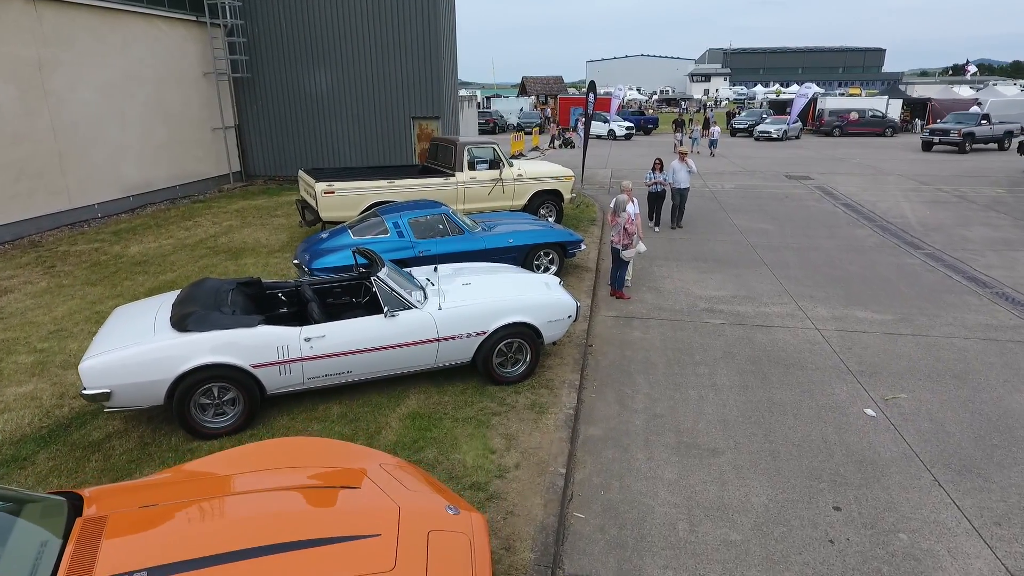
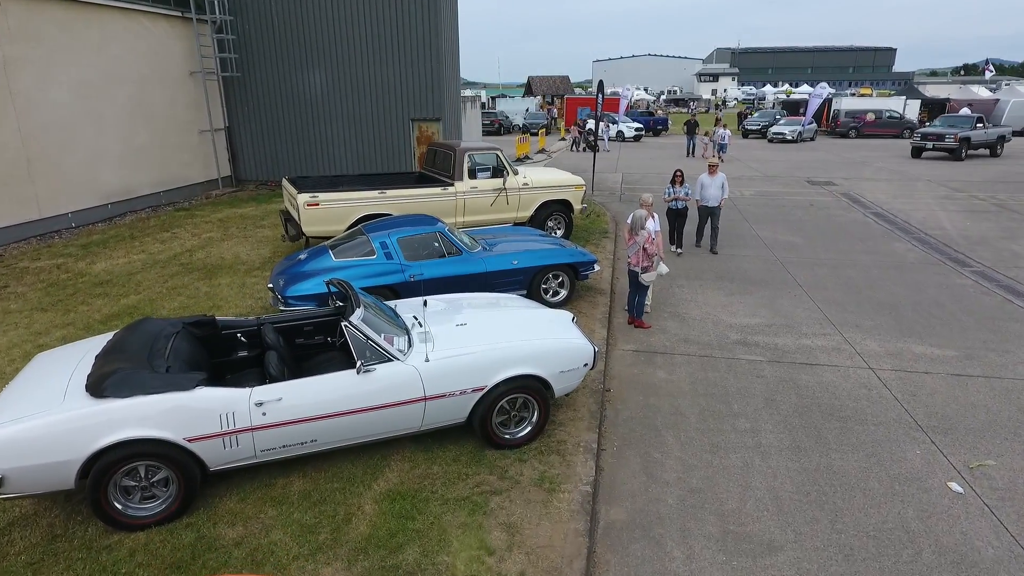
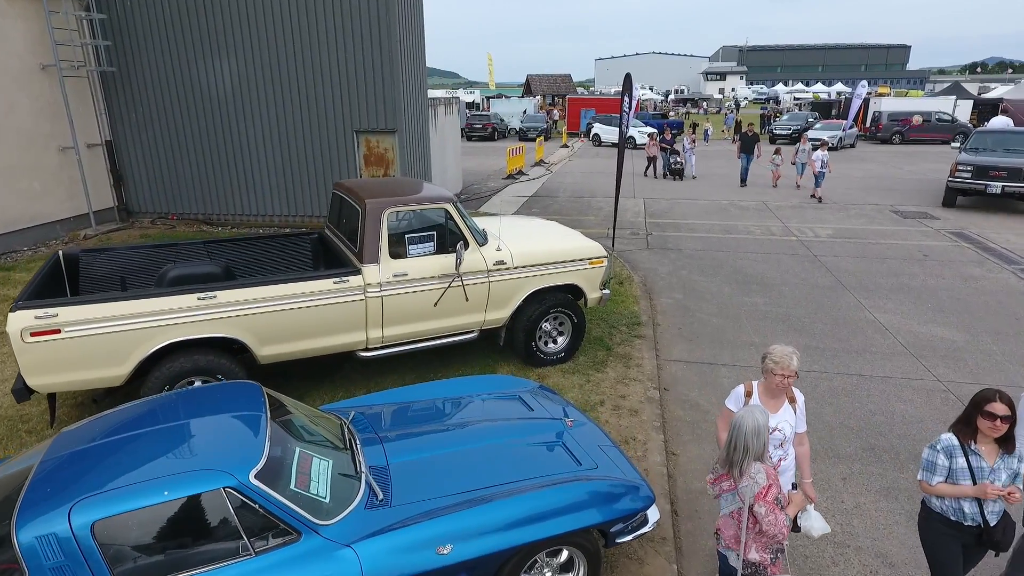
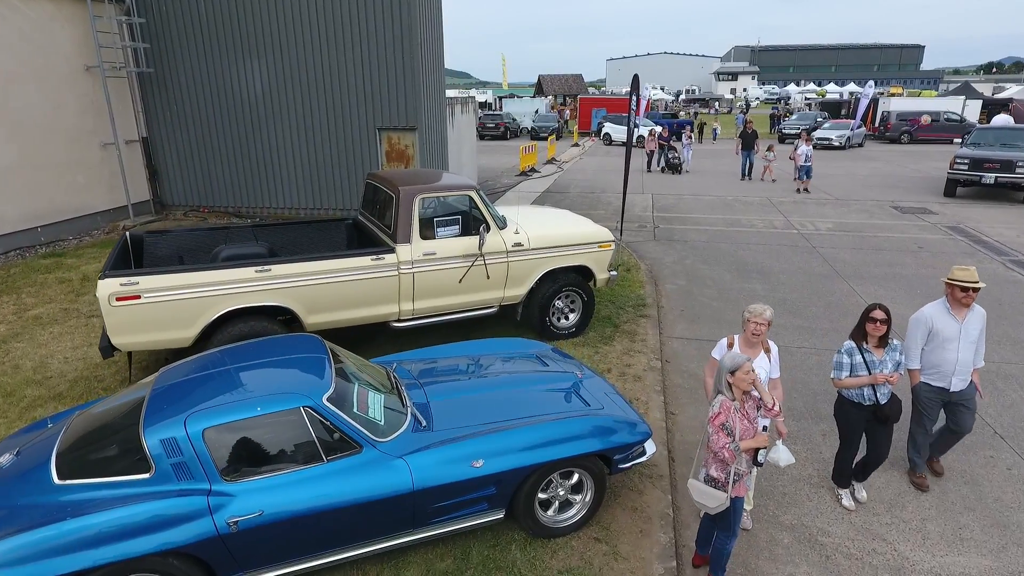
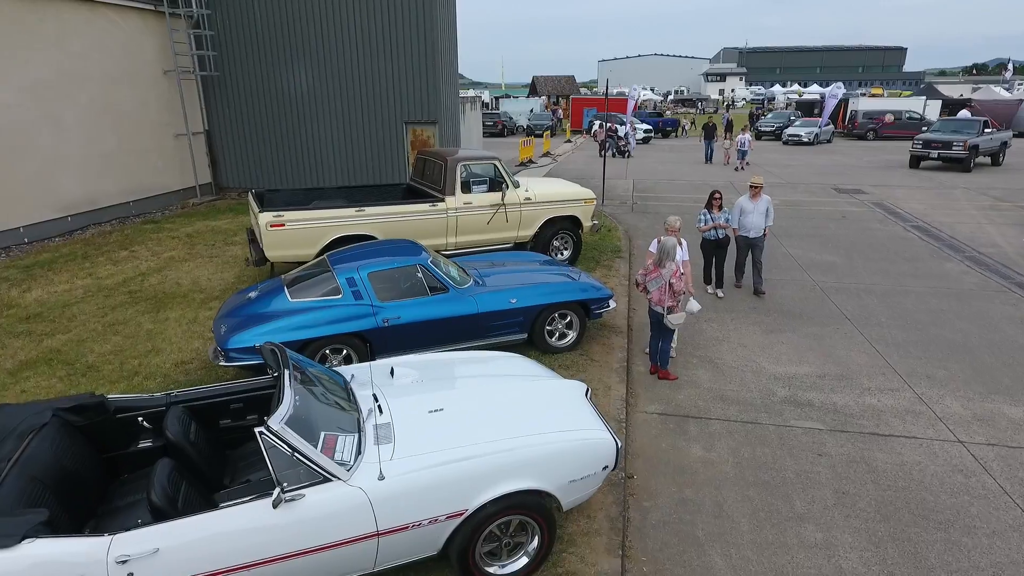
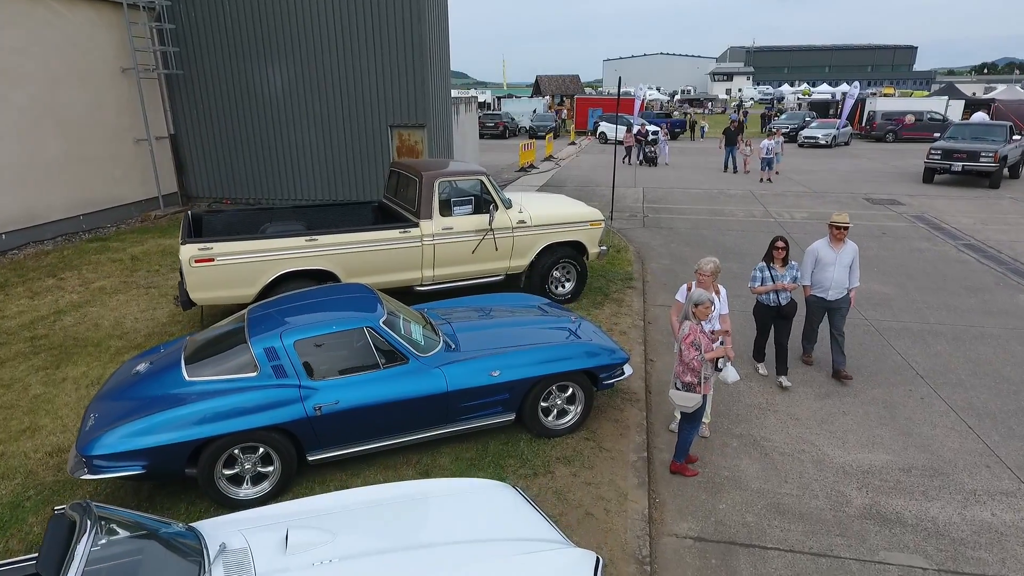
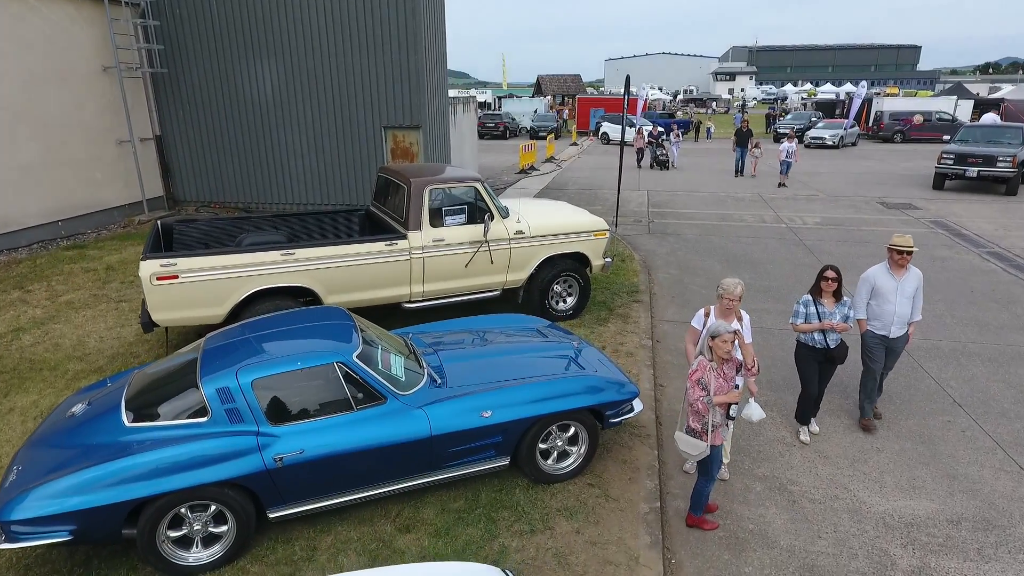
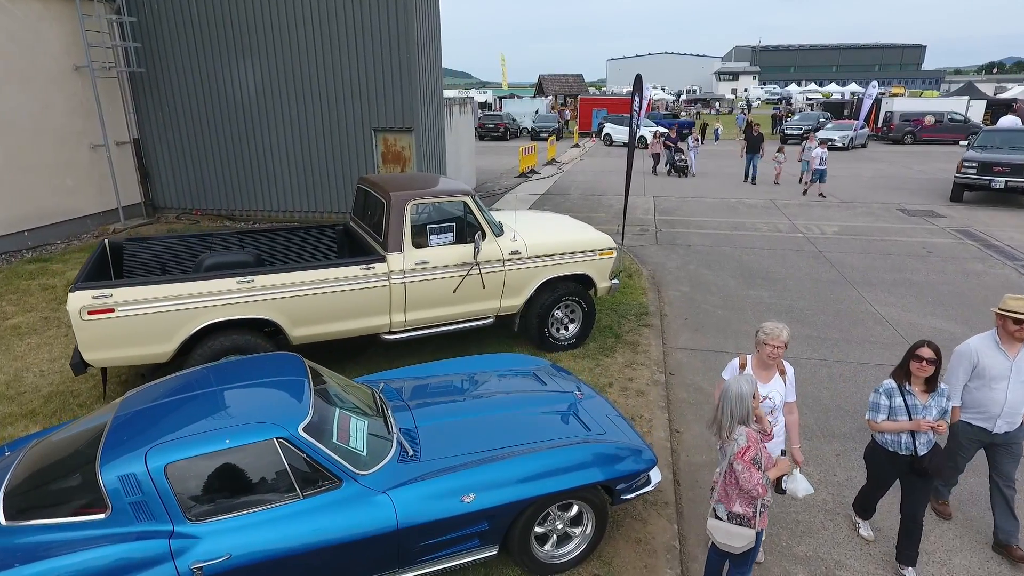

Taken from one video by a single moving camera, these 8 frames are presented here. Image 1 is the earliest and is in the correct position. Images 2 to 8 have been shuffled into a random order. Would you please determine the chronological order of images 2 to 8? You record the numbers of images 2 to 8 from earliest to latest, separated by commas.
2, 5, 6, 7, 4, 8, 3
